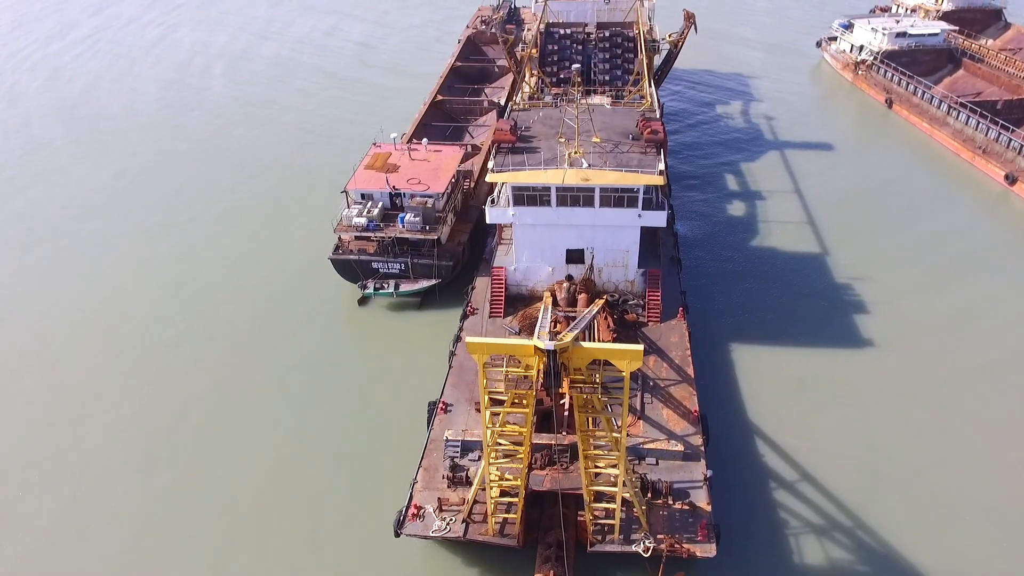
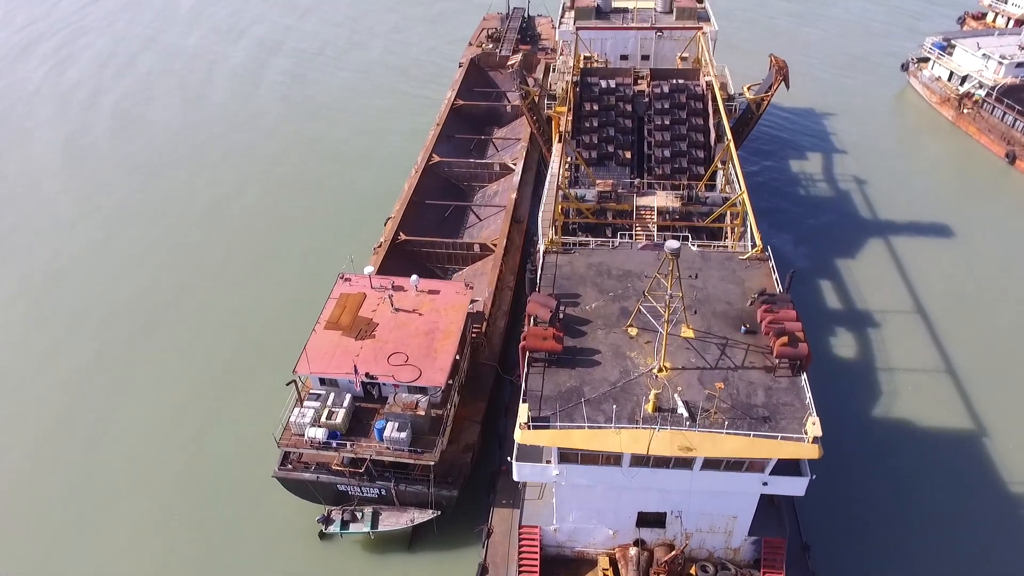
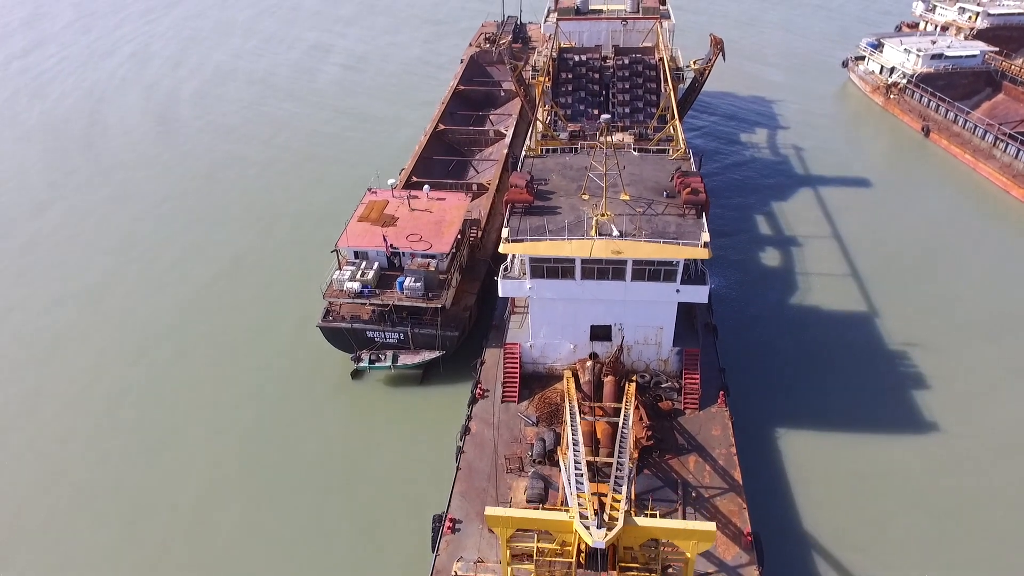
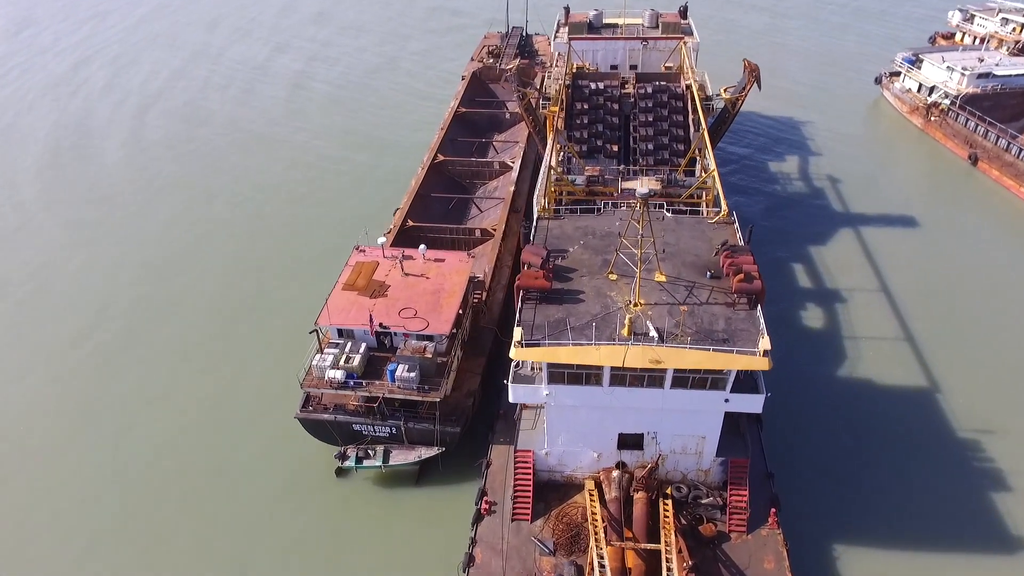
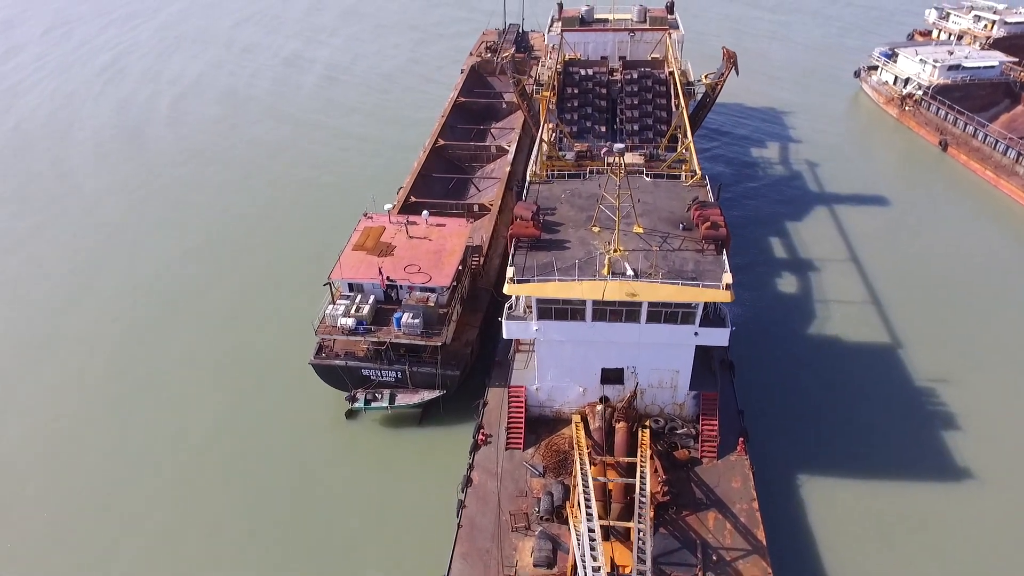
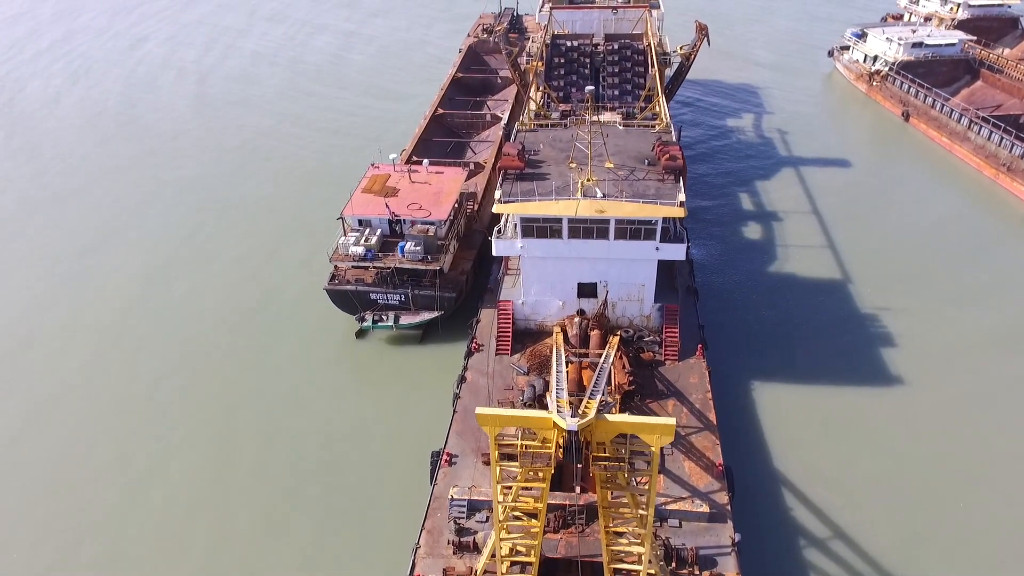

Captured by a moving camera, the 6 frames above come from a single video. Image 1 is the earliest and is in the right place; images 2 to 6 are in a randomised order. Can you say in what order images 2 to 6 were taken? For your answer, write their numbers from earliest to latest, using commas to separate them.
6, 3, 5, 4, 2
